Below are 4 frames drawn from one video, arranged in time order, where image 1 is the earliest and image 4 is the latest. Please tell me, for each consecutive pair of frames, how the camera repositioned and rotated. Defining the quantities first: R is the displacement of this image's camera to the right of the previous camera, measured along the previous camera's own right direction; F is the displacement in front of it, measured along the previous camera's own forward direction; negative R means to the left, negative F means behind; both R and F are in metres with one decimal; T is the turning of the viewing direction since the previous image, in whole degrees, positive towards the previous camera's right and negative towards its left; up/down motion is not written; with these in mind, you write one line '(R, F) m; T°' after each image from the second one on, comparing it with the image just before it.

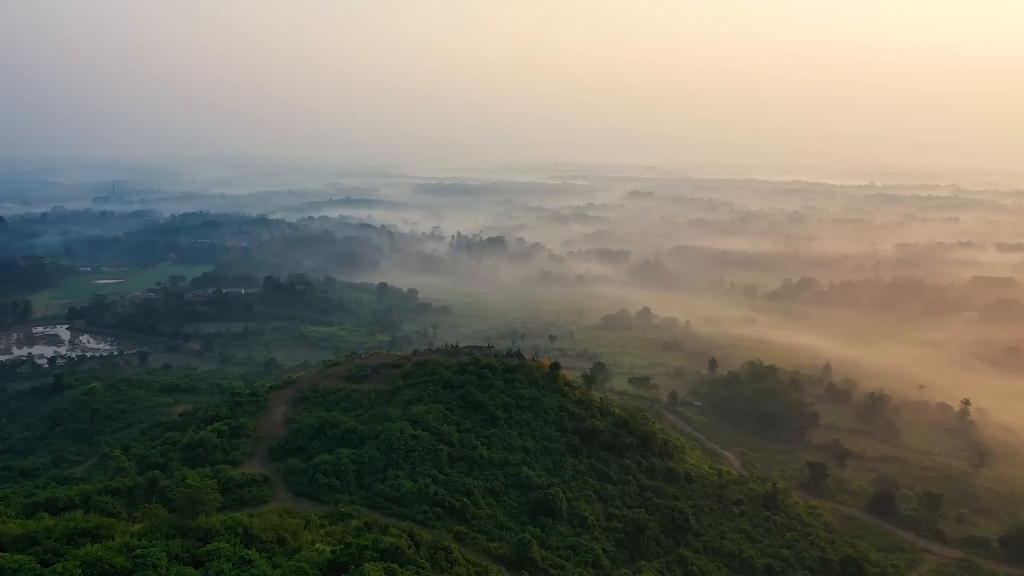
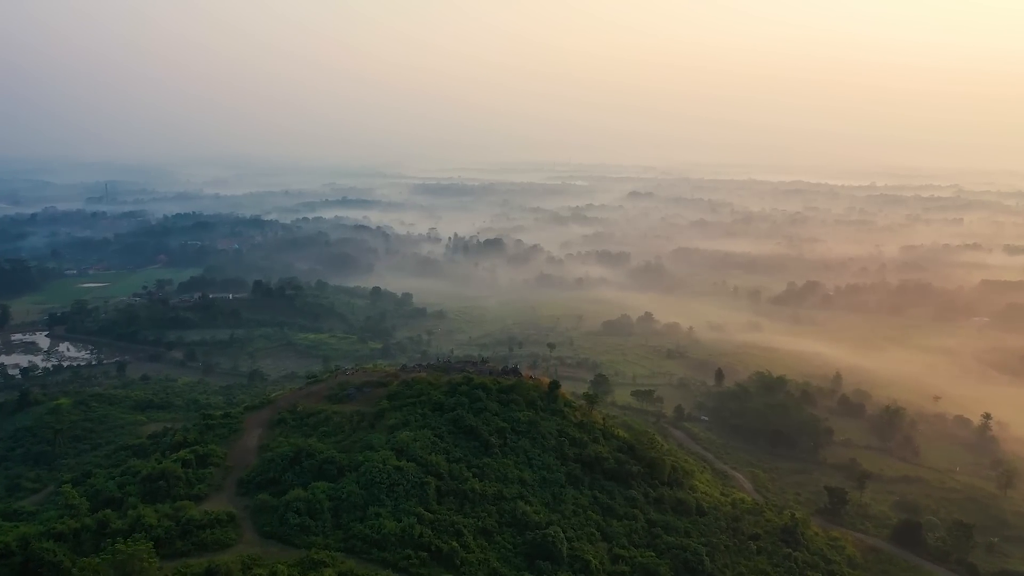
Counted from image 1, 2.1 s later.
(+0.2, +2.7) m; 0°
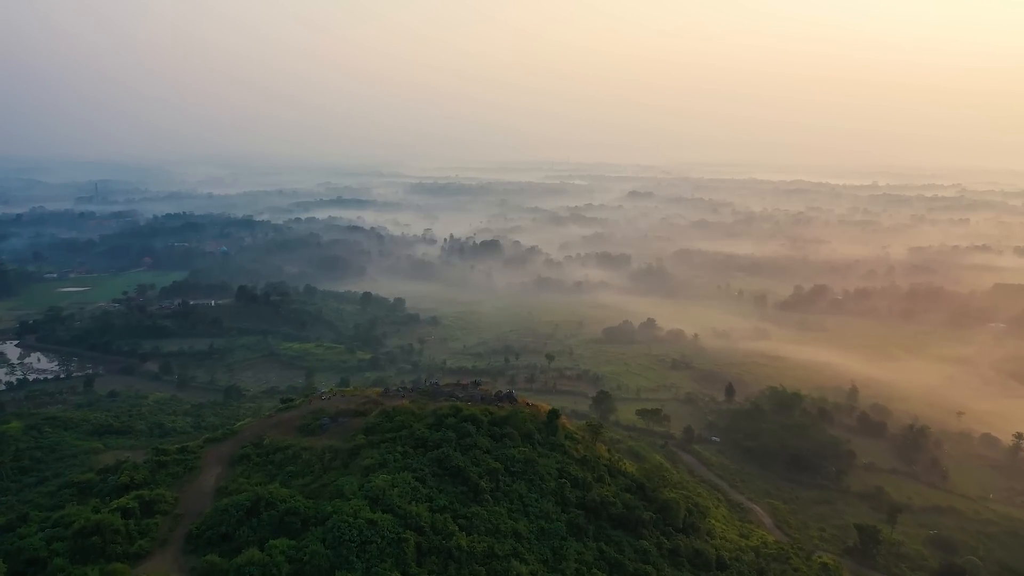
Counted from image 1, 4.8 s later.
(+0.2, +3.7) m; 0°
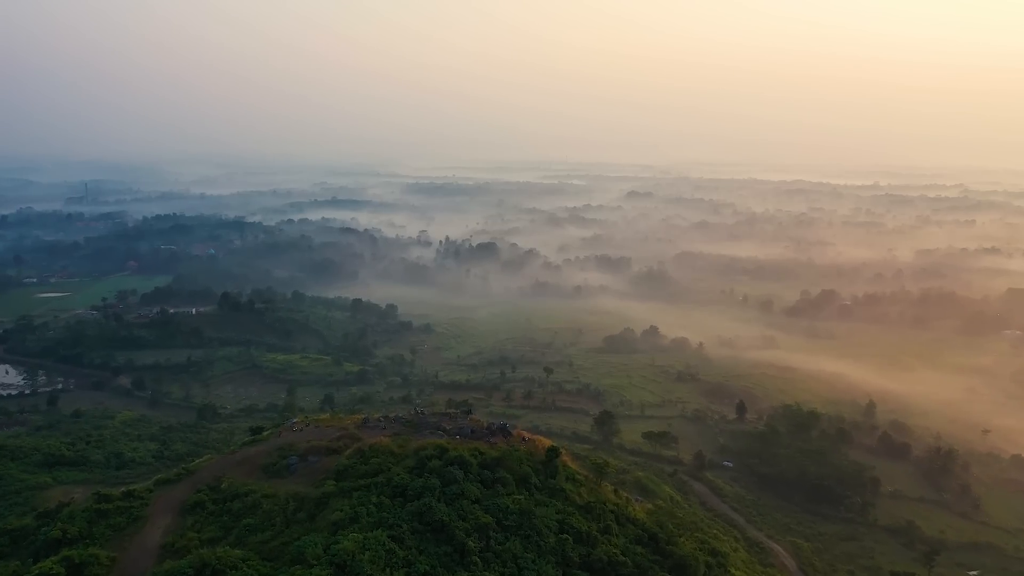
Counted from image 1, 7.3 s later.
(+0.2, +3.5) m; 0°
